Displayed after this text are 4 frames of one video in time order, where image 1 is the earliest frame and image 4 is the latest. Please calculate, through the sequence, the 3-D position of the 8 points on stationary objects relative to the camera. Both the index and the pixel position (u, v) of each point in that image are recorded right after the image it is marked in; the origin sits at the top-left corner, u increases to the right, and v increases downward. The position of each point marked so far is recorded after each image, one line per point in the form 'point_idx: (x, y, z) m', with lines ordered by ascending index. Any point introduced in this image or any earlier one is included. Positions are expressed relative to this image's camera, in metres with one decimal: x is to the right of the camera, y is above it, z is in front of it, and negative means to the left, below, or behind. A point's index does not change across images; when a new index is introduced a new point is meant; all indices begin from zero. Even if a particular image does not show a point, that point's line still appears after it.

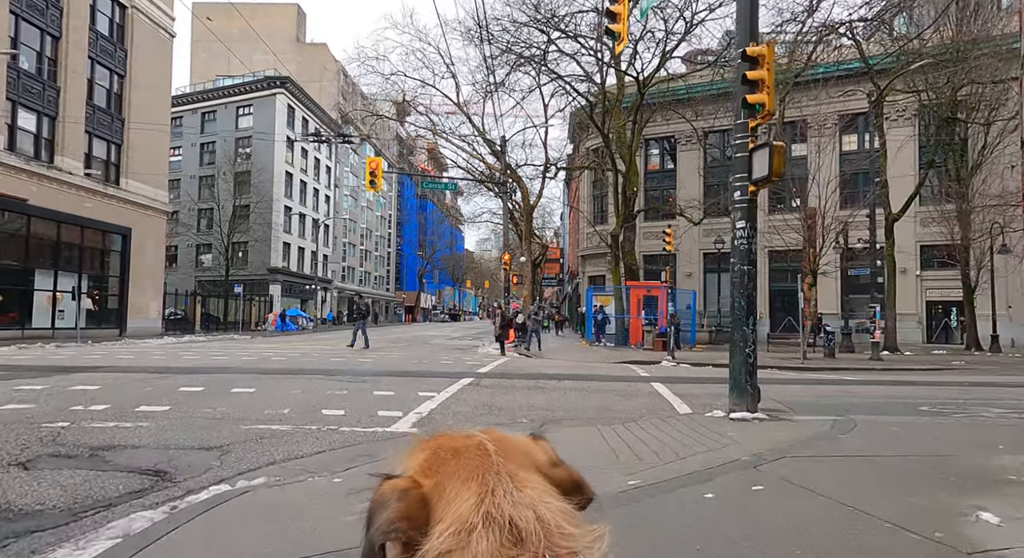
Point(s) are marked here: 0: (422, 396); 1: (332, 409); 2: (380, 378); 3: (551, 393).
0: (-1.2, -1.5, +9.0) m
1: (-1.9, -1.4, +7.4) m
2: (-2.1, -1.5, +10.8) m
3: (+0.6, -1.6, +10.0) m
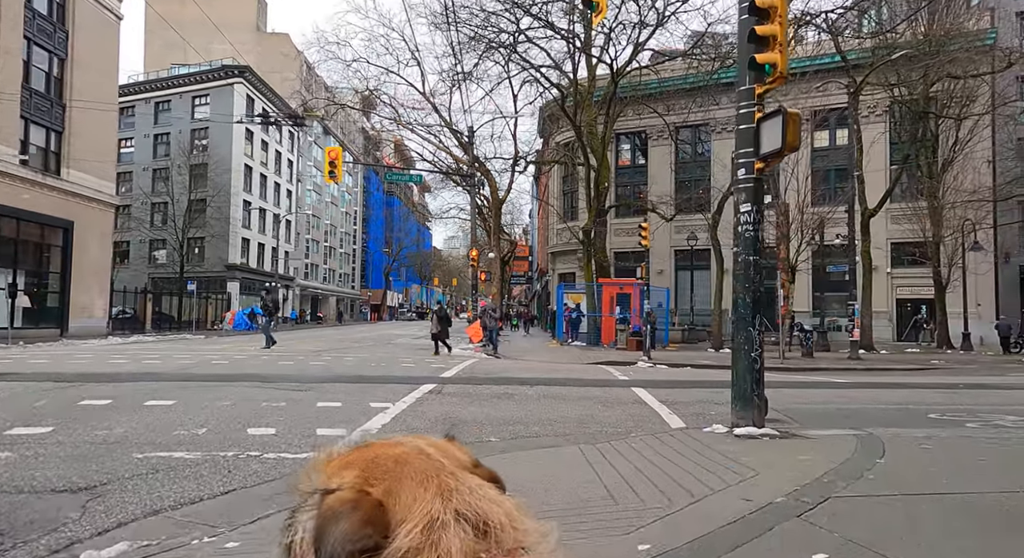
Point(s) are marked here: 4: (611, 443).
0: (-1.5, -1.4, +7.8) m
1: (-2.2, -1.3, +6.2) m
2: (-2.5, -1.5, +9.6) m
3: (+0.1, -1.6, +8.9) m
4: (+0.9, -1.4, +6.1) m
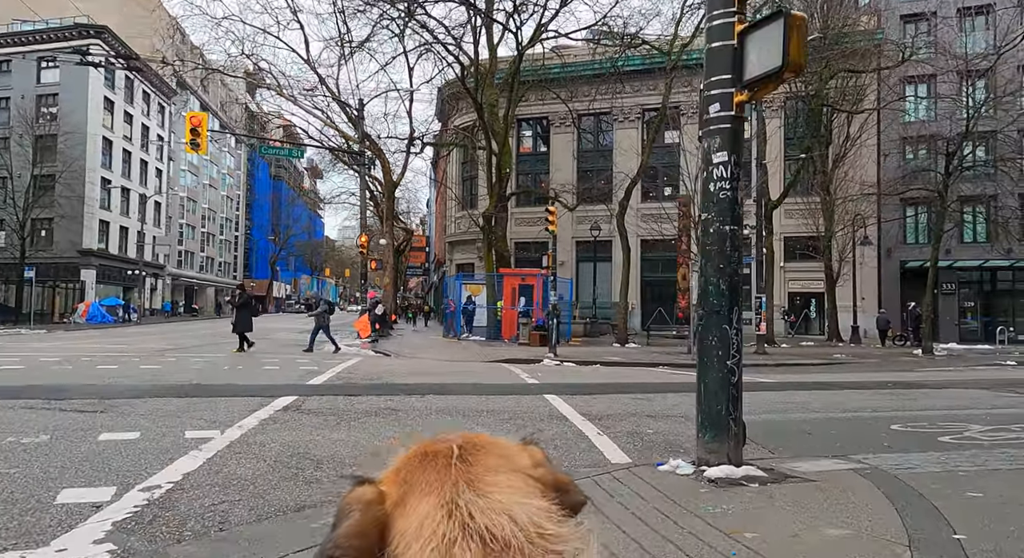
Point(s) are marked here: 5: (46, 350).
0: (-2.5, -1.2, +5.4) m
1: (-2.9, -1.1, +3.7) m
2: (-3.7, -1.2, +7.1) m
3: (-1.0, -1.4, +6.8) m
4: (+0.1, -1.3, +4.1) m
5: (-9.2, -1.4, +13.8) m
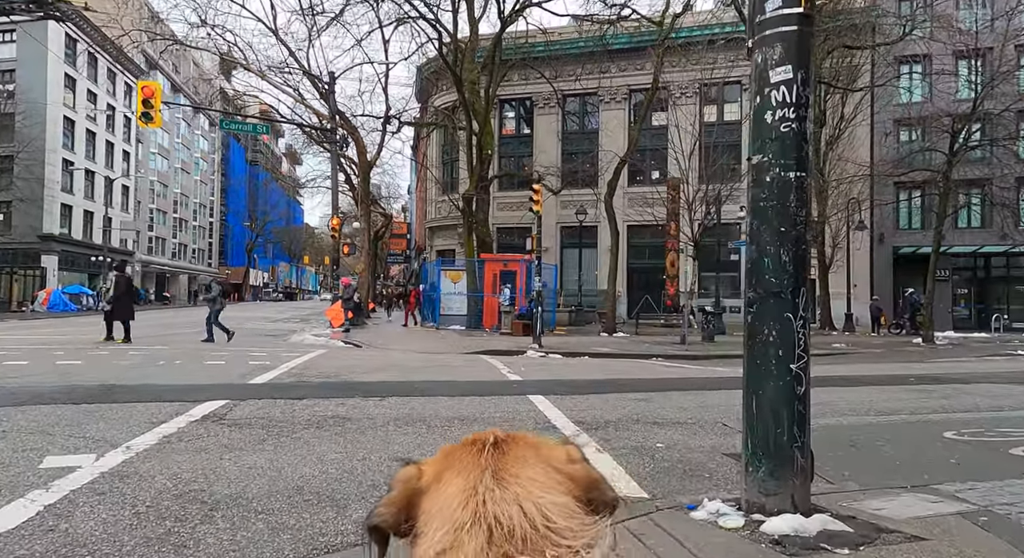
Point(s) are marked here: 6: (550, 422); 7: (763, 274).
0: (-2.7, -1.1, +4.0) m
1: (-3.0, -1.0, +2.3) m
2: (-3.9, -1.1, +5.6) m
3: (-1.2, -1.2, +5.4) m
4: (0.0, -1.1, +2.7) m
5: (-9.6, -1.1, +12.2) m
6: (+0.3, -1.3, +6.1) m
7: (+1.2, 0.0, +3.2) m
